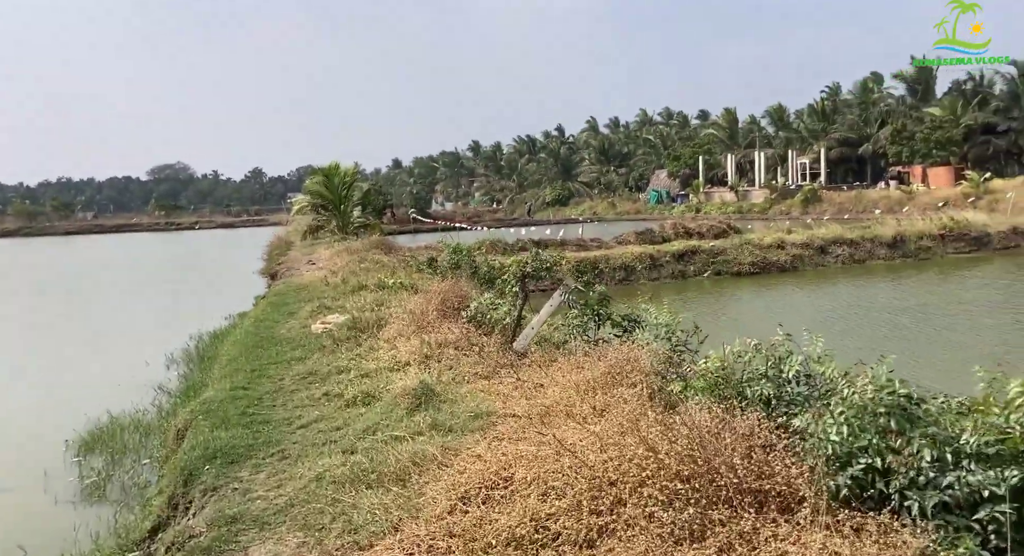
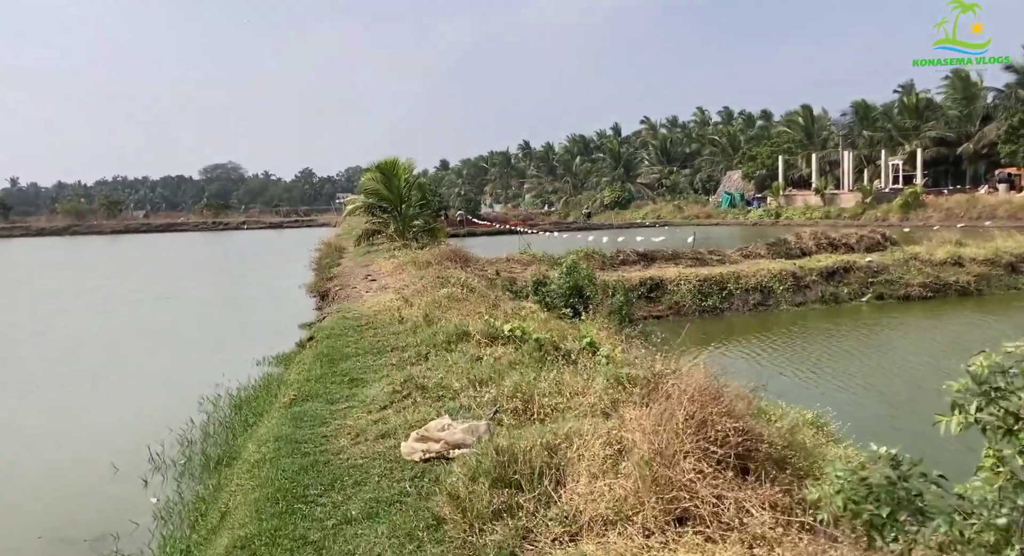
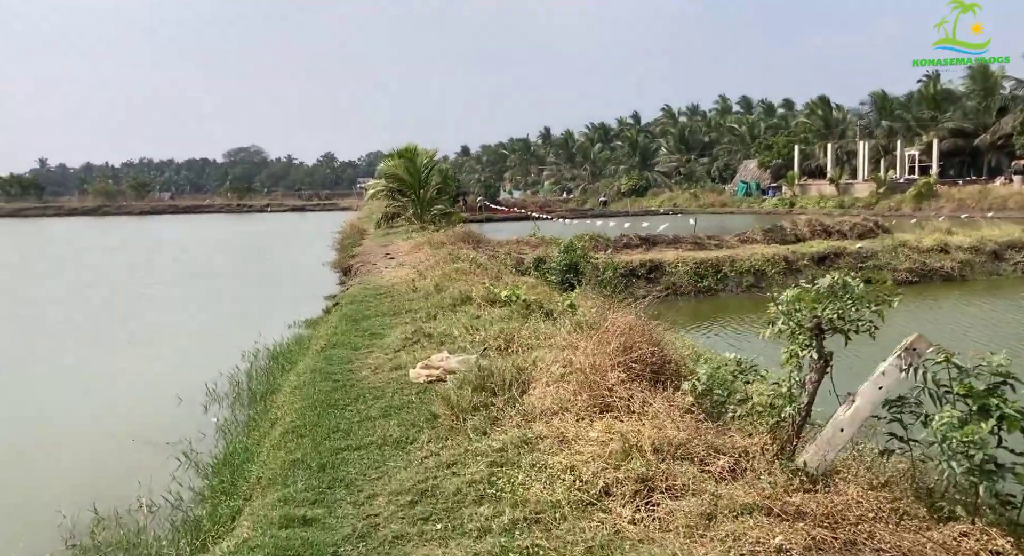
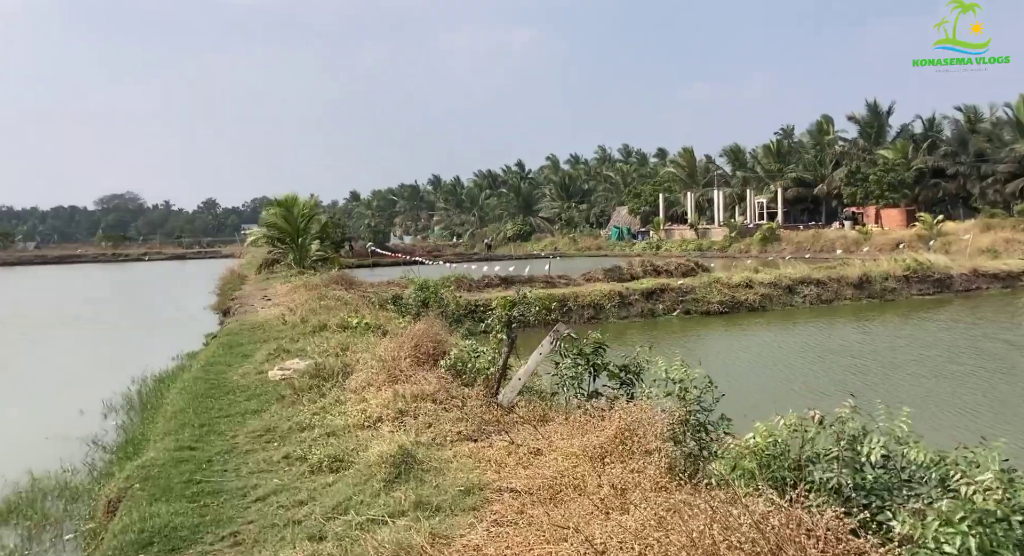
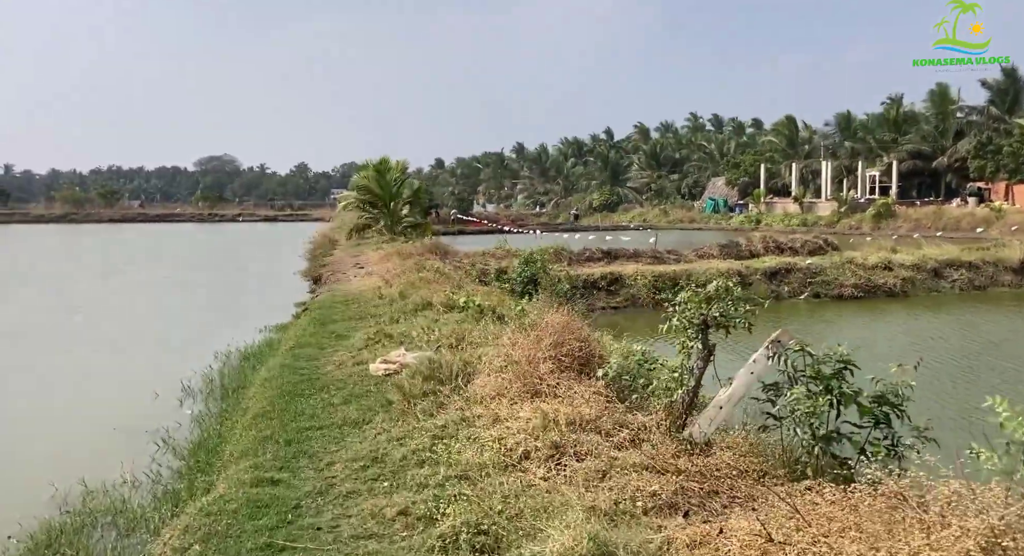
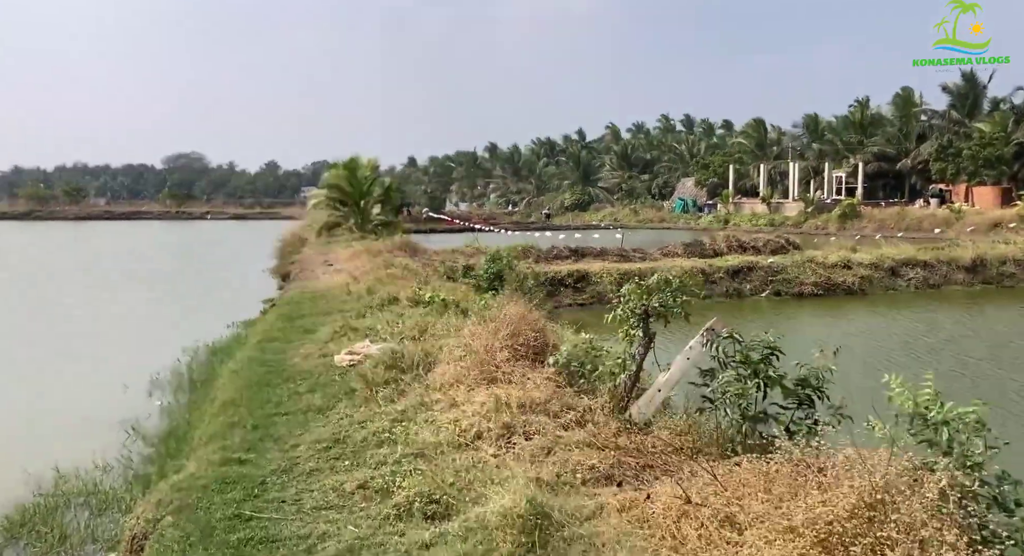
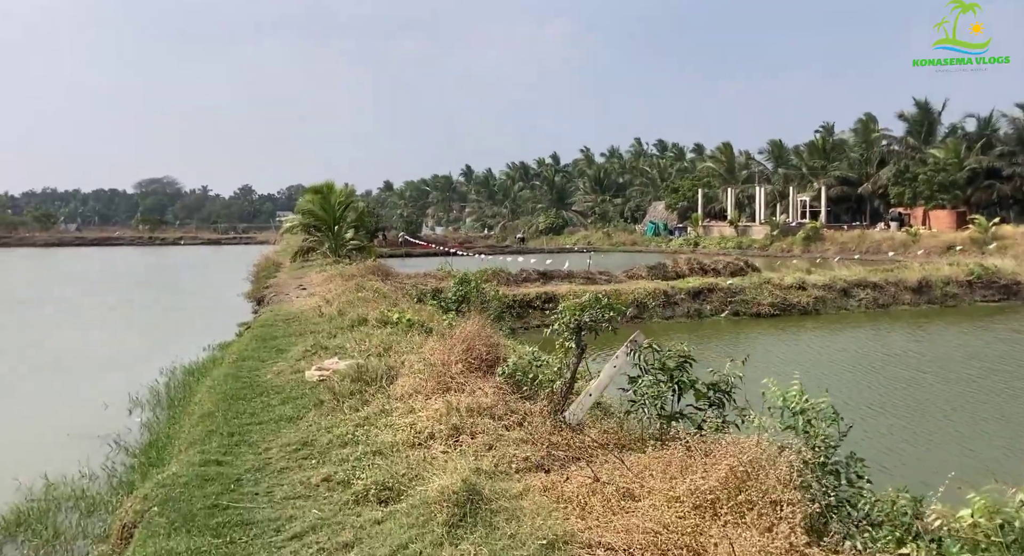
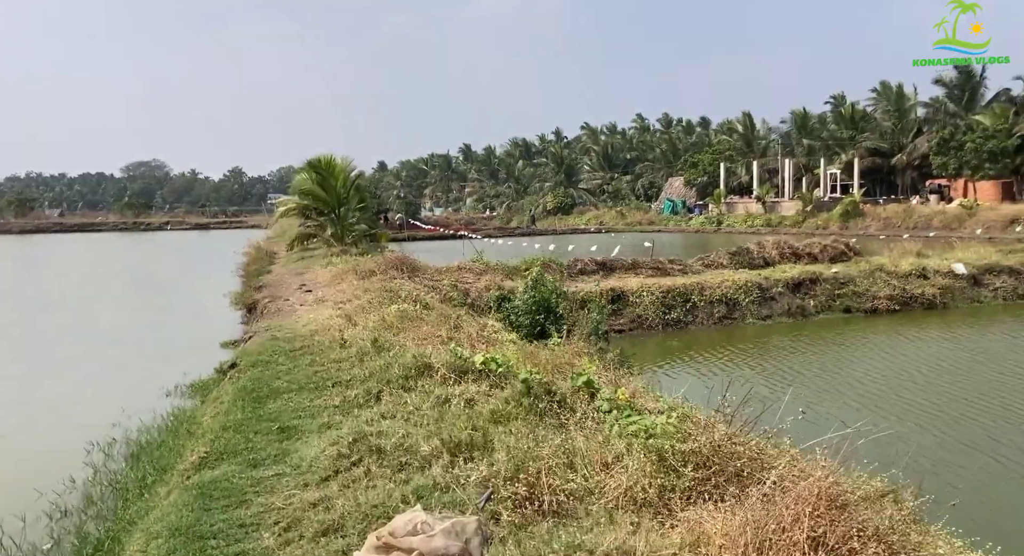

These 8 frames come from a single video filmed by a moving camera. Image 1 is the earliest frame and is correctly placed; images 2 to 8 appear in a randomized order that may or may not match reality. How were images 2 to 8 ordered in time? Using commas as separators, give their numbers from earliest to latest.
4, 7, 6, 5, 3, 2, 8
